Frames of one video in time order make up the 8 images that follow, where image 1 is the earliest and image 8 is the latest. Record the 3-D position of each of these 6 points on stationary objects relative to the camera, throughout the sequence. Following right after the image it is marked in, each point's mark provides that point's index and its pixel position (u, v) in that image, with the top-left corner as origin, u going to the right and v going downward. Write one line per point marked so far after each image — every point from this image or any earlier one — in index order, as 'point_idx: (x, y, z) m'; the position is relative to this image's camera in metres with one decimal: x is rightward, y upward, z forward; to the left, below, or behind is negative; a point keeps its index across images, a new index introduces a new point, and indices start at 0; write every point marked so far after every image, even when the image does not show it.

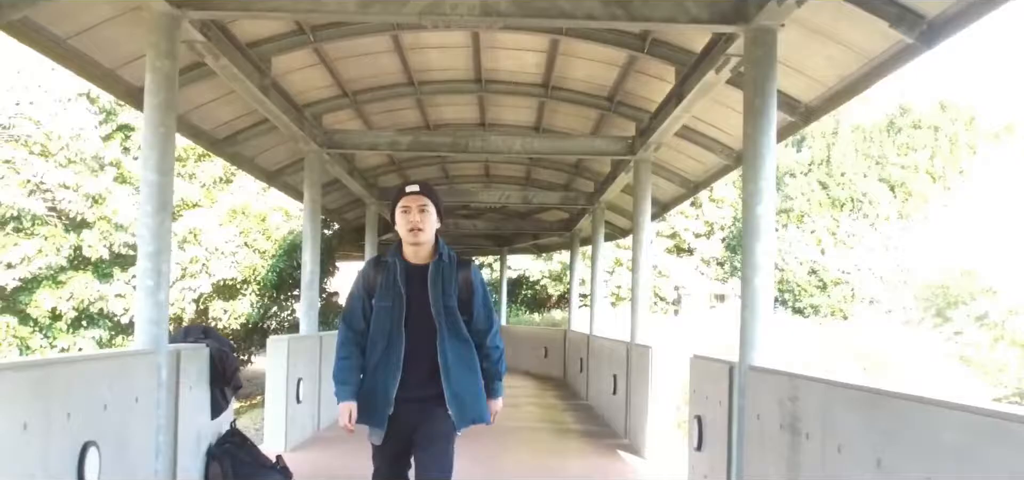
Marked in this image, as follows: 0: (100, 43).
0: (-2.9, +1.4, +7.1) m
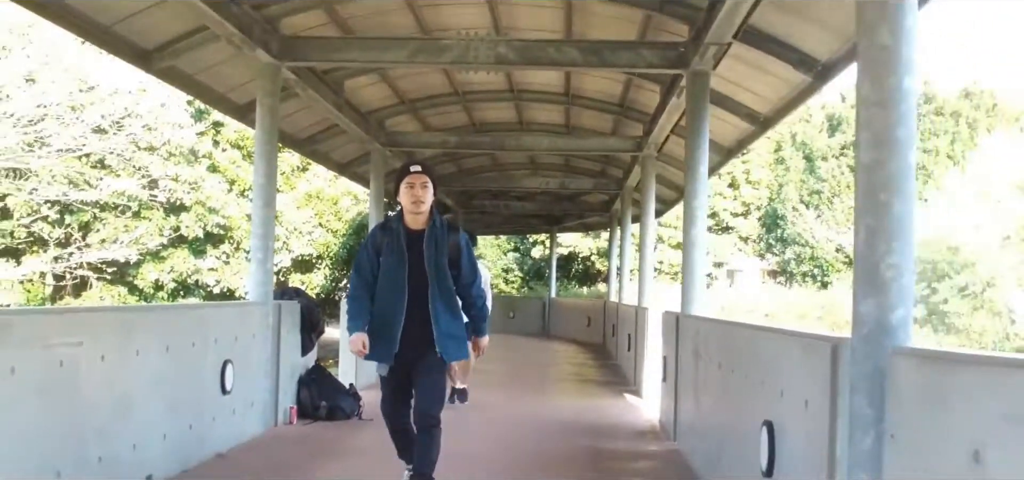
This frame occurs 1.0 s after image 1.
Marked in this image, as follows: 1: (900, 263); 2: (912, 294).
0: (-2.8, +1.5, +9.6) m
1: (+1.2, -0.1, +3.3) m
2: (+1.3, -0.2, +3.4) m
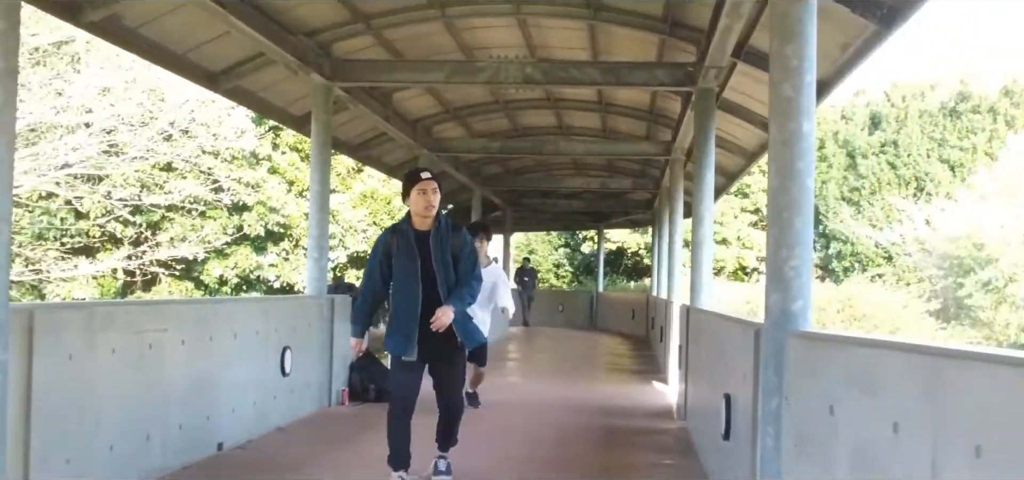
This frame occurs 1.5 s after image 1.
0: (-2.5, +1.5, +10.7) m
1: (+1.2, -0.1, +4.2) m
2: (+1.2, -0.2, +4.3) m
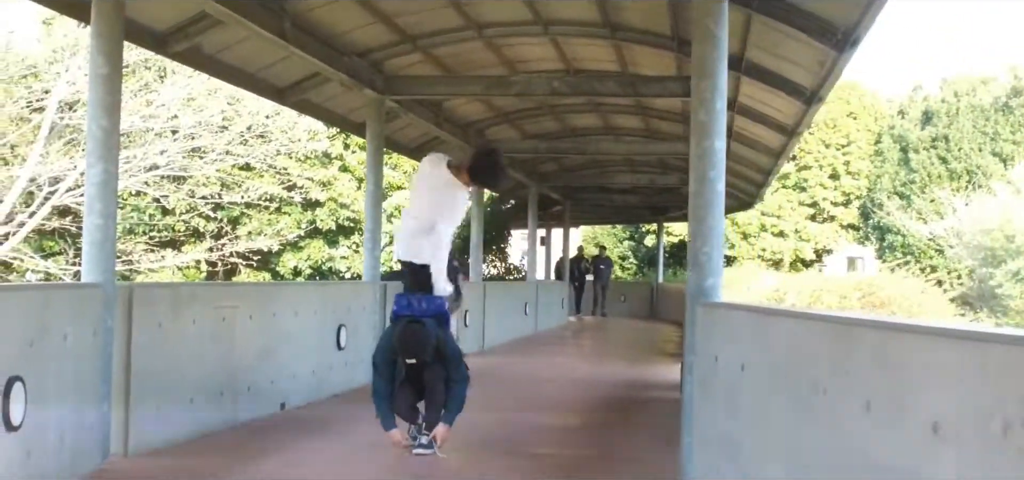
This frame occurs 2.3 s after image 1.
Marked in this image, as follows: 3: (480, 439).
0: (-2.1, +1.6, +12.1) m
1: (+1.1, -0.1, +5.4) m
2: (+1.1, -0.2, +5.4) m
3: (-0.2, -1.5, +7.8) m
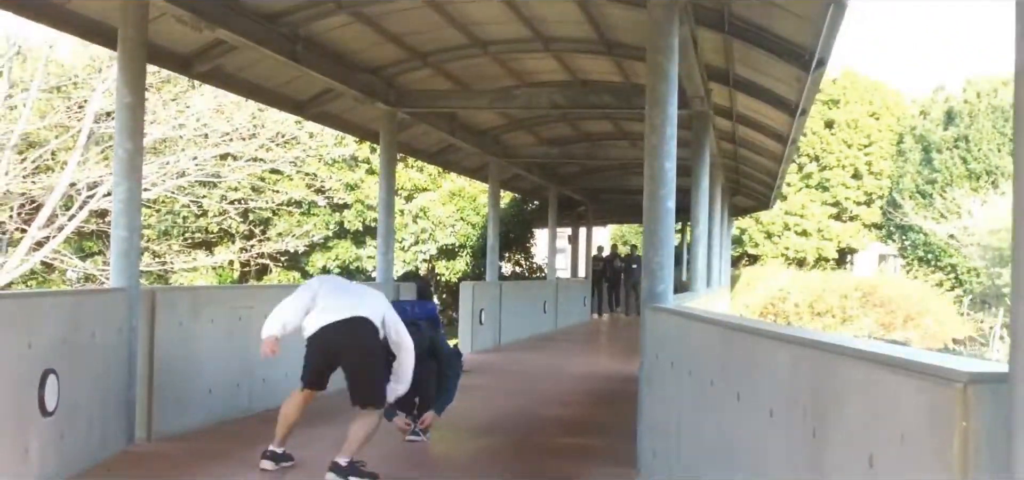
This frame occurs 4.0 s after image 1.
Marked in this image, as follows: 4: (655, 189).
0: (-2.0, +1.6, +12.8) m
1: (+0.9, -0.1, +6.0) m
2: (+1.0, -0.2, +6.0) m
3: (-0.3, -1.5, +8.4) m
4: (+0.8, +0.3, +6.0) m
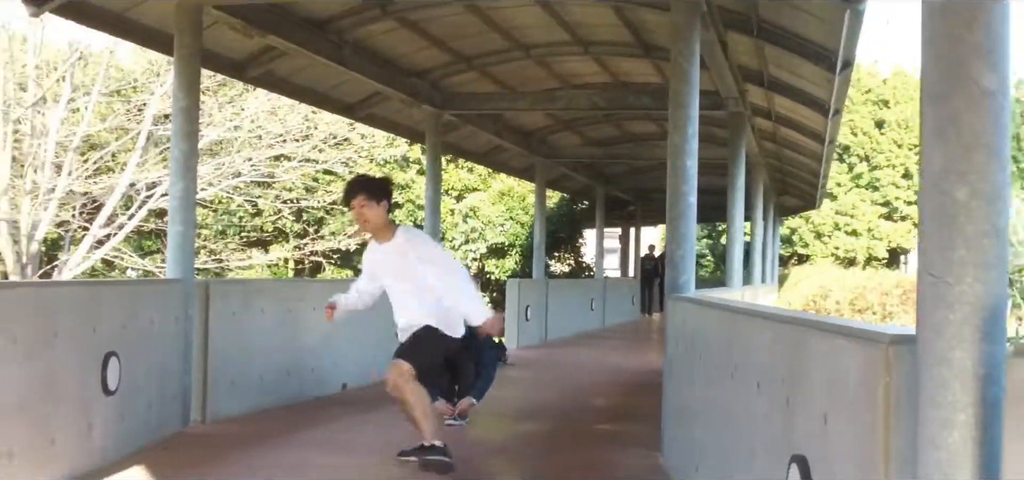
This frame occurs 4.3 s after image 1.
0: (-1.5, +1.6, +13.2) m
1: (+1.1, -0.1, +6.3) m
2: (+1.1, -0.2, +6.3) m
3: (0.0, -1.5, +8.8) m
4: (+1.0, +0.3, +6.3) m
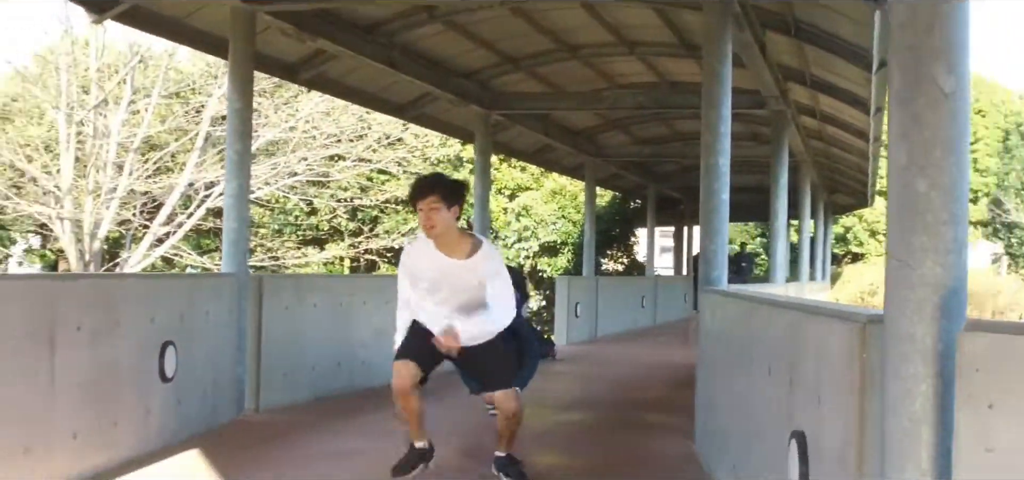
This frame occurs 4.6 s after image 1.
0: (-0.9, +1.6, +13.5) m
1: (+1.3, -0.1, +6.4) m
2: (+1.4, -0.2, +6.4) m
3: (+0.4, -1.5, +9.0) m
4: (+1.3, +0.4, +6.4) m
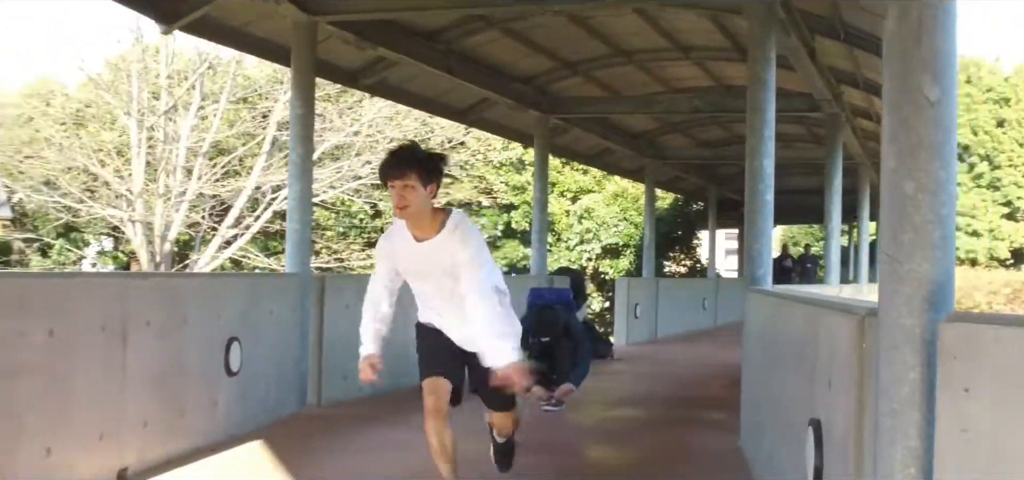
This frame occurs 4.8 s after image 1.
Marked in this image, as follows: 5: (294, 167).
0: (-0.1, +1.6, +13.7) m
1: (+1.6, -0.1, +6.5) m
2: (+1.7, -0.2, +6.6) m
3: (+0.8, -1.5, +9.1) m
4: (+1.6, +0.4, +6.5) m
5: (-1.7, +0.6, +8.2) m
